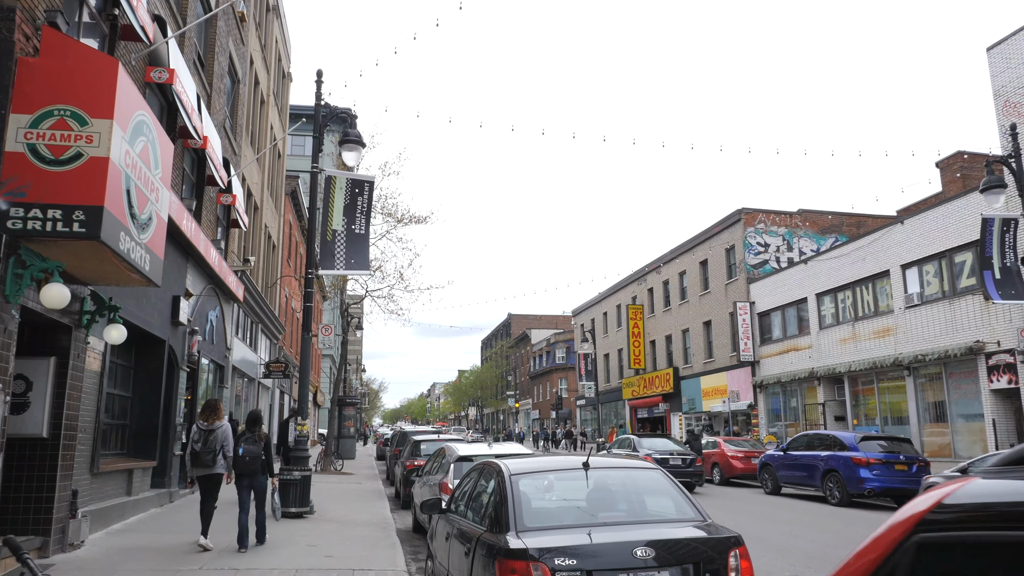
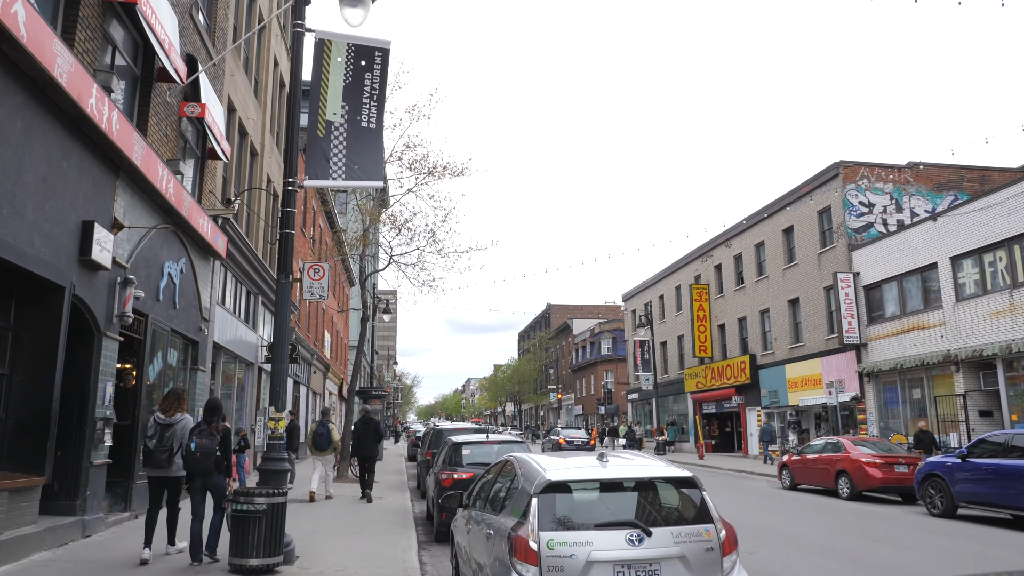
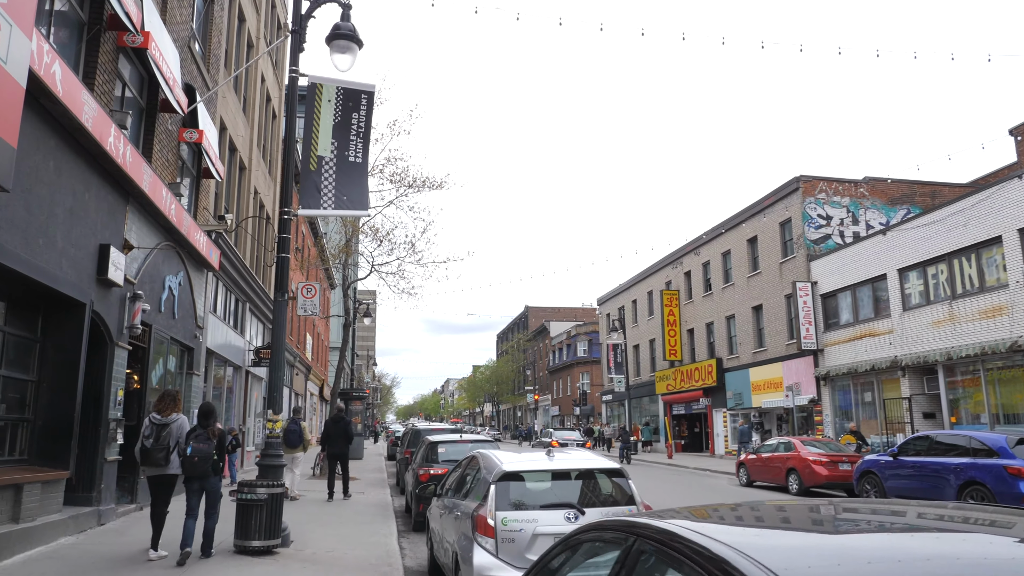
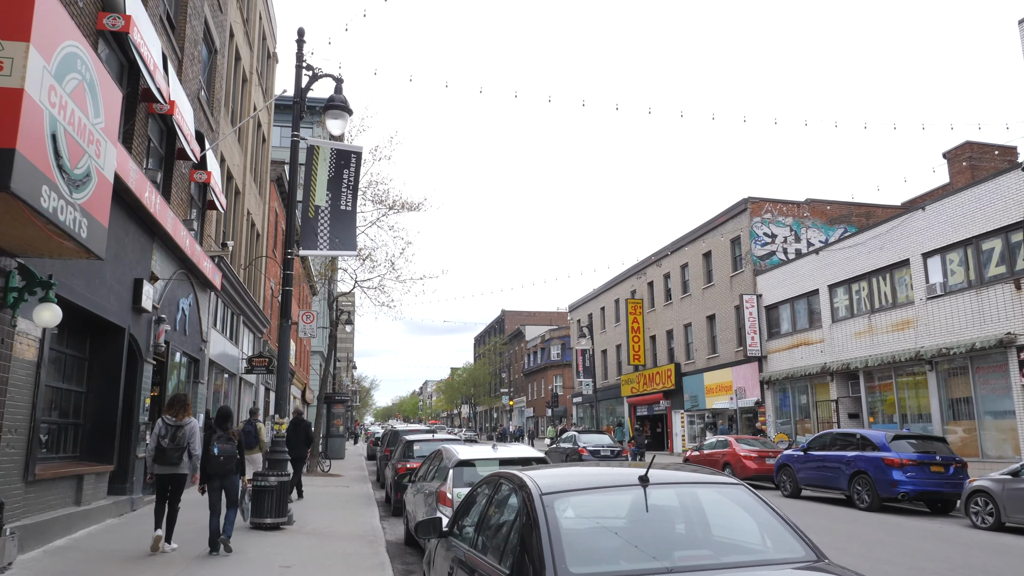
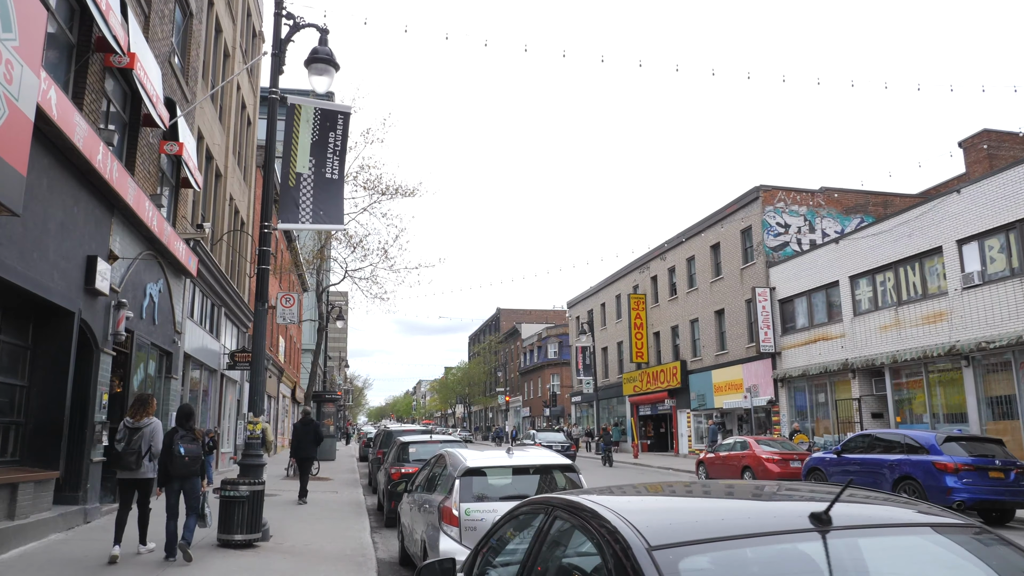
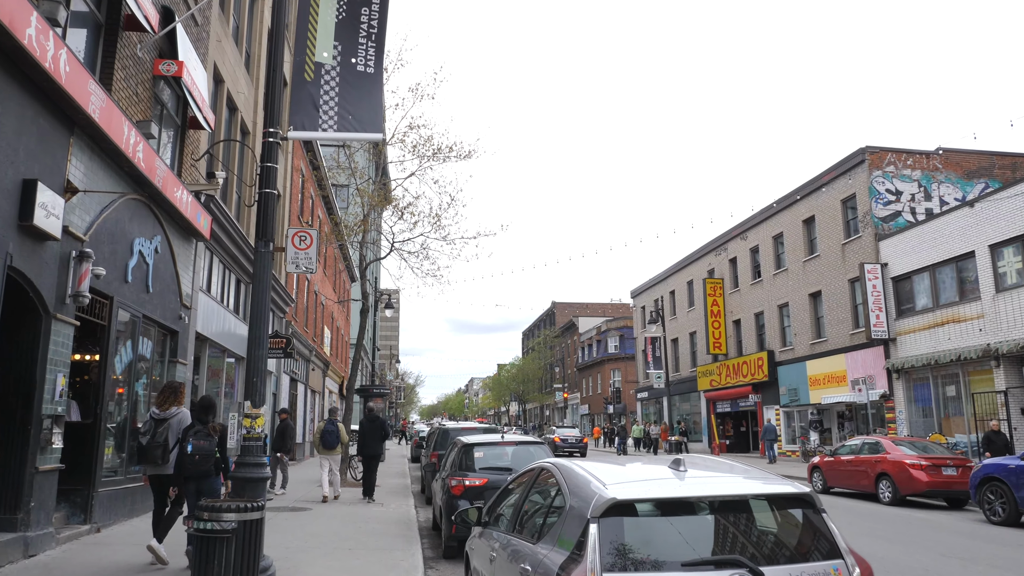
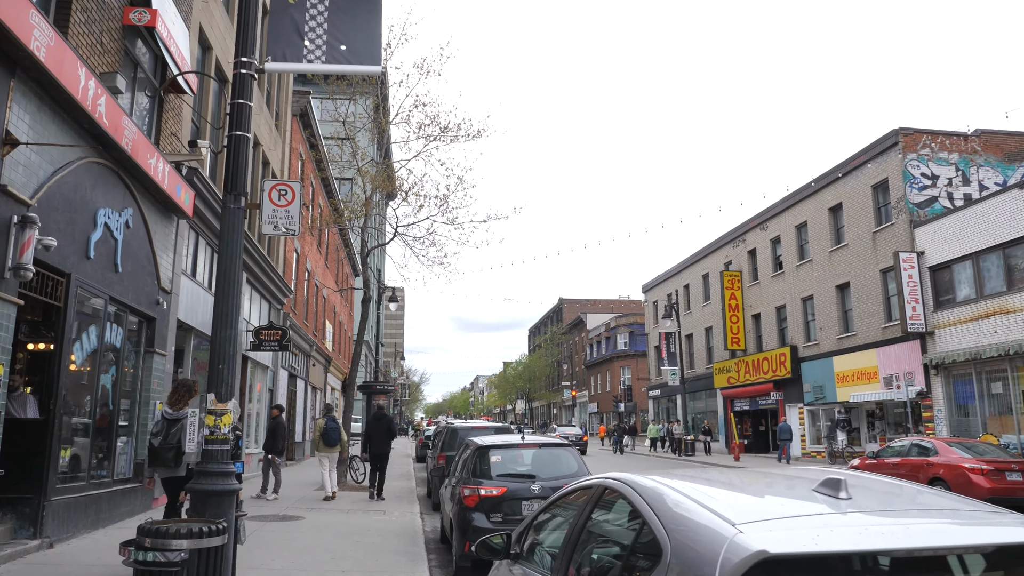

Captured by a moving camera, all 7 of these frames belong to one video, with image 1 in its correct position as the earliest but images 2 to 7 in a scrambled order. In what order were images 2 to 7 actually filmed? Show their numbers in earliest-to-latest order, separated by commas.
4, 5, 3, 2, 6, 7
